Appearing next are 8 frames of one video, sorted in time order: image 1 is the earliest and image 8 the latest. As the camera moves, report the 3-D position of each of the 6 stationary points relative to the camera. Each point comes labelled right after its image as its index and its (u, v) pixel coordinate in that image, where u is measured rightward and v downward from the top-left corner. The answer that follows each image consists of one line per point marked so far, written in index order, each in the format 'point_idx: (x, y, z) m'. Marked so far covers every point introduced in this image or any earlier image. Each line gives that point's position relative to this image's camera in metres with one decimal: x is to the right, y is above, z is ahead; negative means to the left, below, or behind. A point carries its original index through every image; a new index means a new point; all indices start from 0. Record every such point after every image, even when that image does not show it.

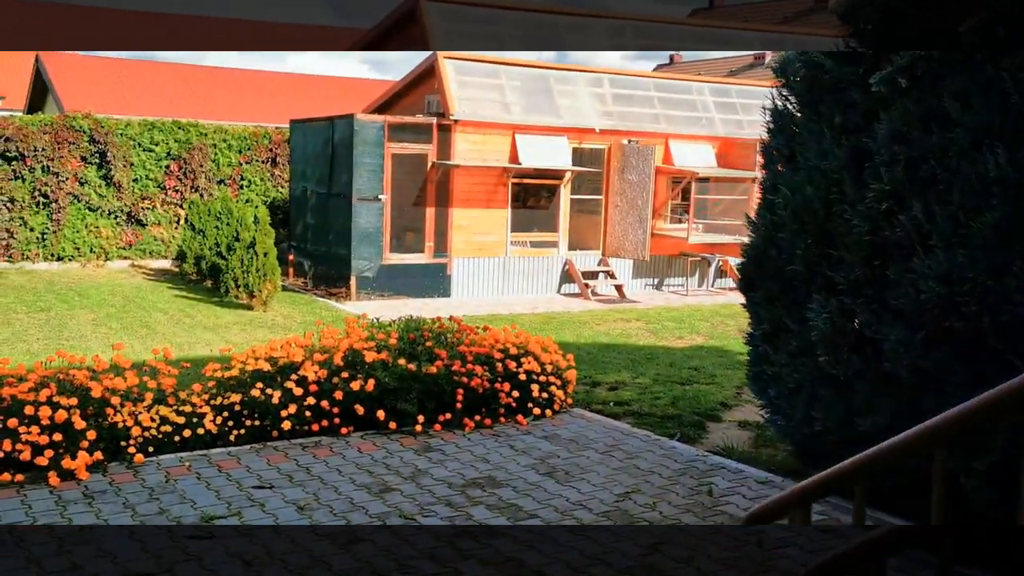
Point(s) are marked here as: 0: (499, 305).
0: (-0.2, -0.2, +13.8) m
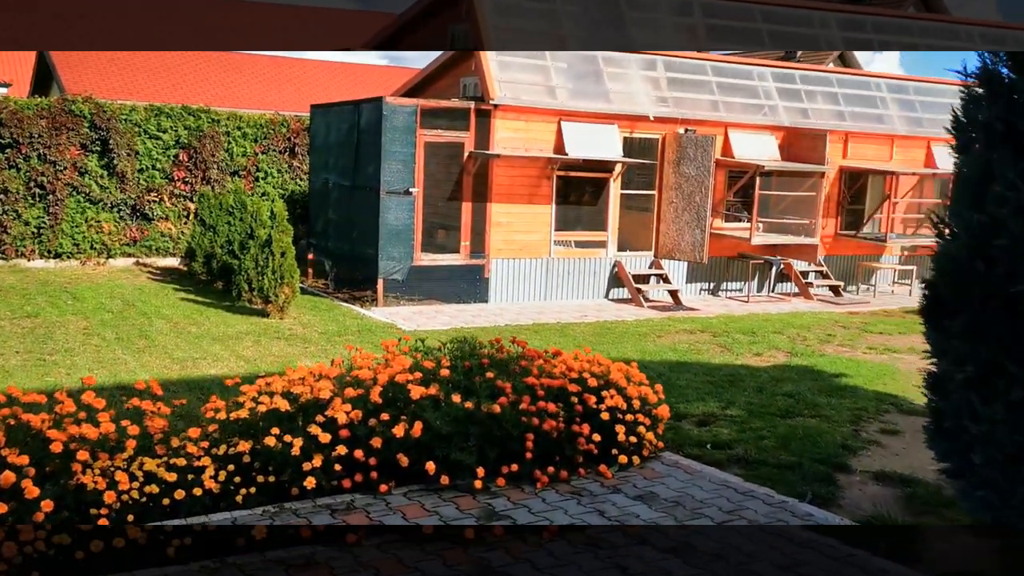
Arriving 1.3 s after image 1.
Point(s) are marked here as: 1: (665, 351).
0: (+0.4, -0.3, +12.3) m
1: (+1.6, -0.6, +9.9) m
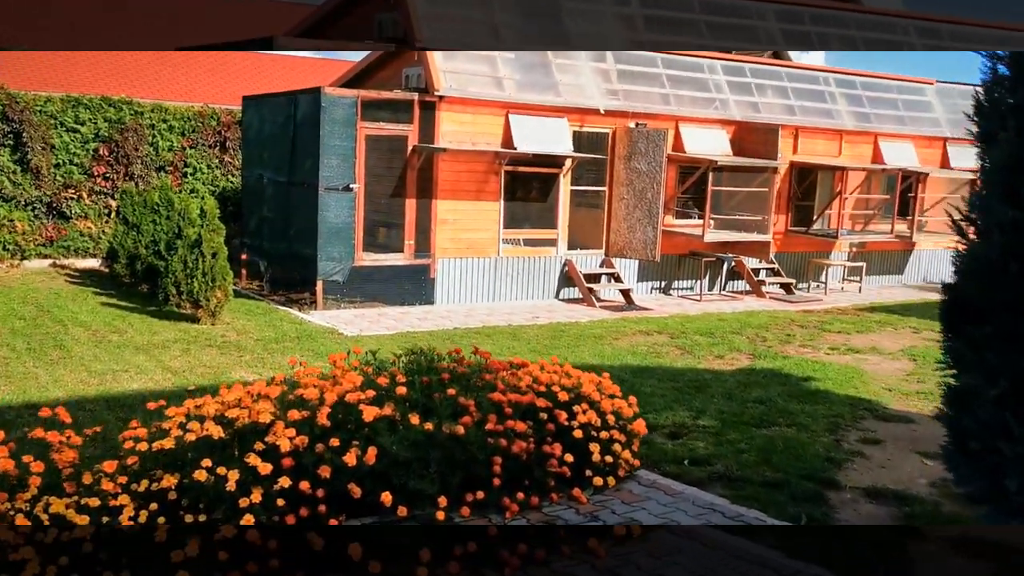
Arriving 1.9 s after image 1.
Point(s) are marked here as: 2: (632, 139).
0: (-0.2, -0.3, +11.7) m
1: (+1.1, -0.7, +9.4) m
2: (+1.6, +2.0, +13.2) m
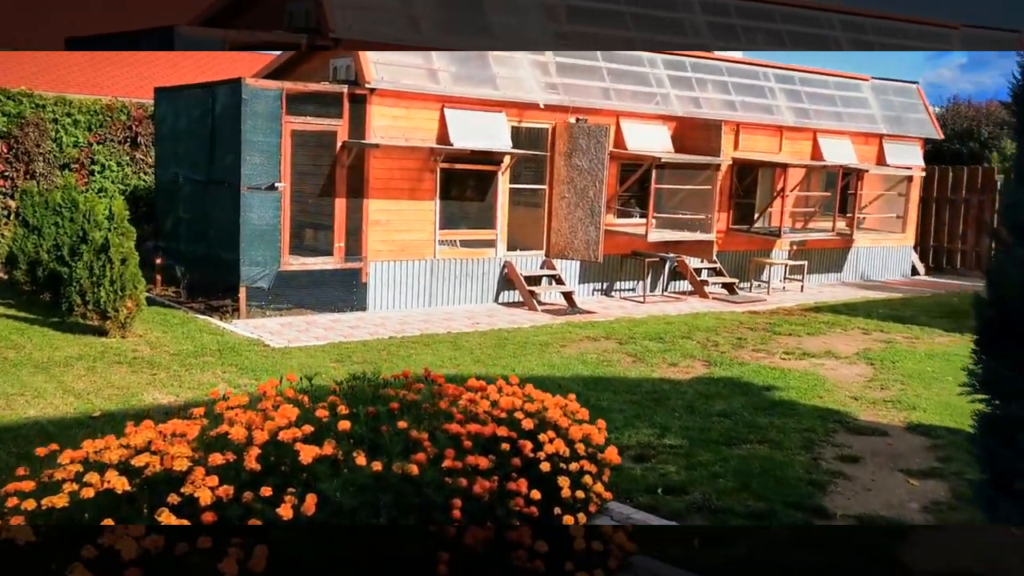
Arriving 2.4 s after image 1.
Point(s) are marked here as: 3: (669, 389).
0: (-1.0, -0.4, +11.0) m
1: (+0.6, -0.7, +8.9) m
2: (+0.8, +2.0, +12.6) m
3: (+1.3, -0.8, +7.8) m
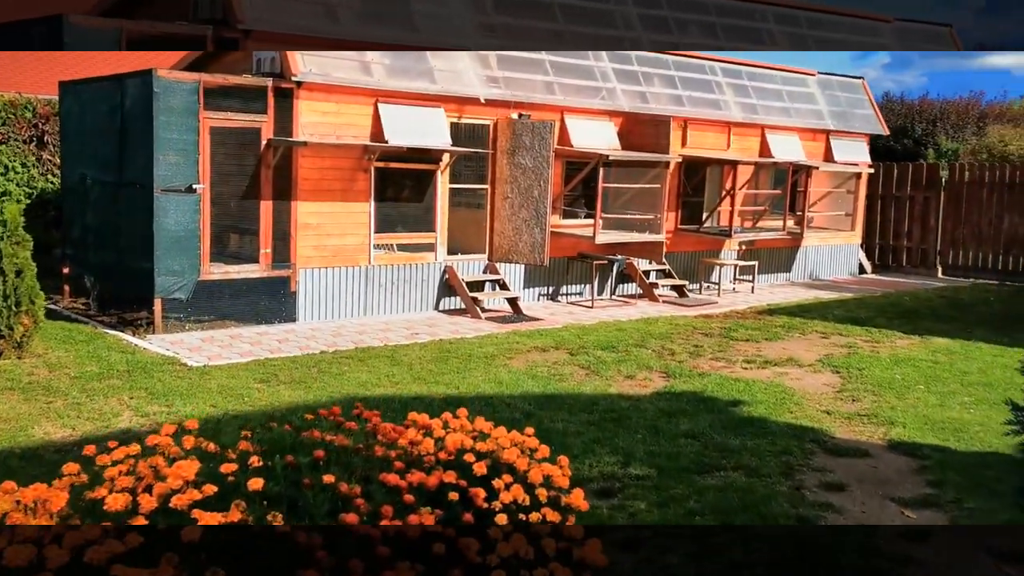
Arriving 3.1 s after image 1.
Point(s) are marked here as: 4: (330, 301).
0: (-1.6, -0.5, +10.2) m
1: (+0.1, -0.8, +8.2) m
2: (0.0, +1.9, +11.9) m
3: (+0.9, -0.9, +7.2) m
4: (-2.1, -0.1, +10.9) m
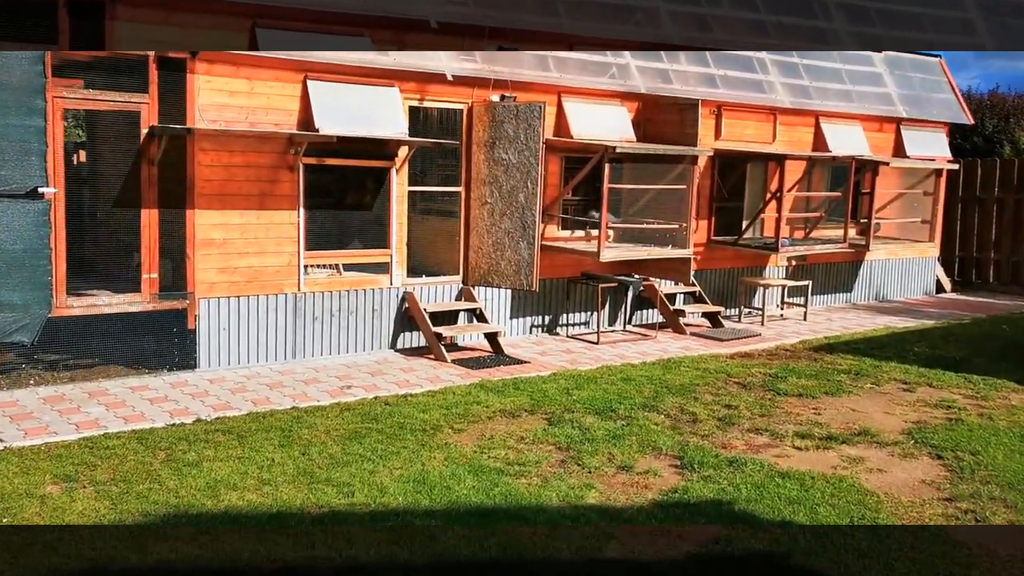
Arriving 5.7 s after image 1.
0: (-1.9, -0.8, +7.6) m
1: (-0.3, -1.0, +5.5) m
2: (-0.2, +1.6, +9.2) m
3: (+0.4, -1.2, +4.4) m
4: (-2.3, -0.5, +8.3) m
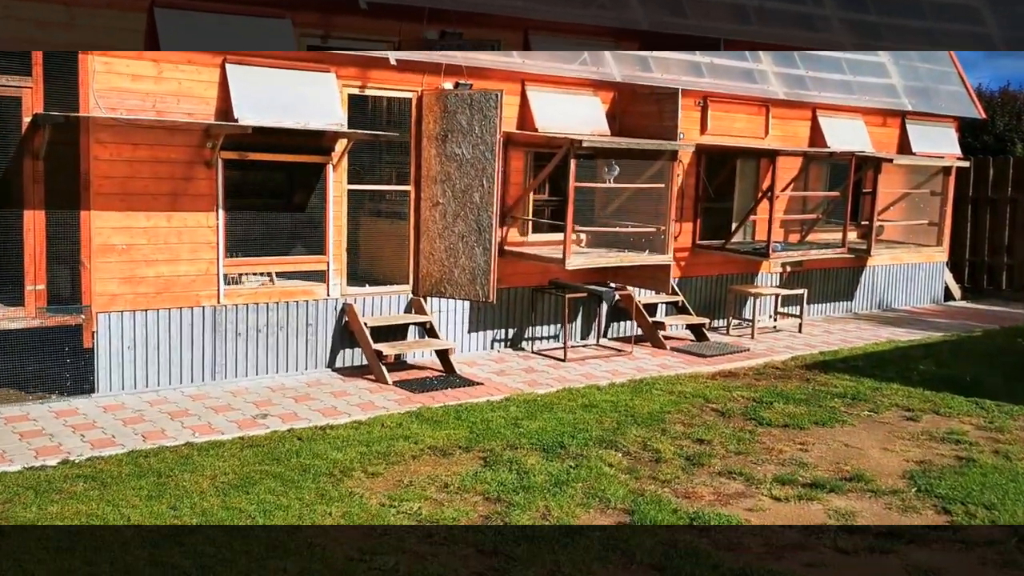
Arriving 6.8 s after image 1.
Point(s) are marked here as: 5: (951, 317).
0: (-2.3, -0.9, +6.6) m
1: (-0.7, -1.1, +4.4) m
2: (-0.6, +1.5, +8.2) m
3: (0.0, -1.3, +3.4) m
4: (-2.7, -0.5, +7.3) m
5: (+5.5, -0.4, +11.9) m
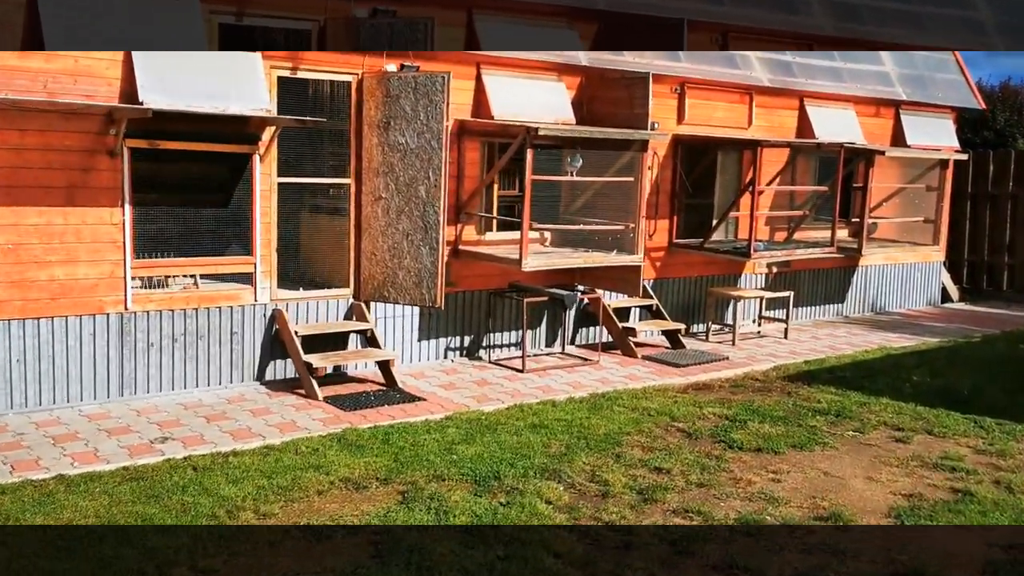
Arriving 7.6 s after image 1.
0: (-2.7, -0.9, +5.8) m
1: (-1.1, -1.2, +3.6) m
2: (-1.0, +1.5, +7.4) m
3: (-0.4, -1.3, +2.6) m
4: (-3.1, -0.6, +6.5) m
5: (+5.1, -0.4, +11.1) m
